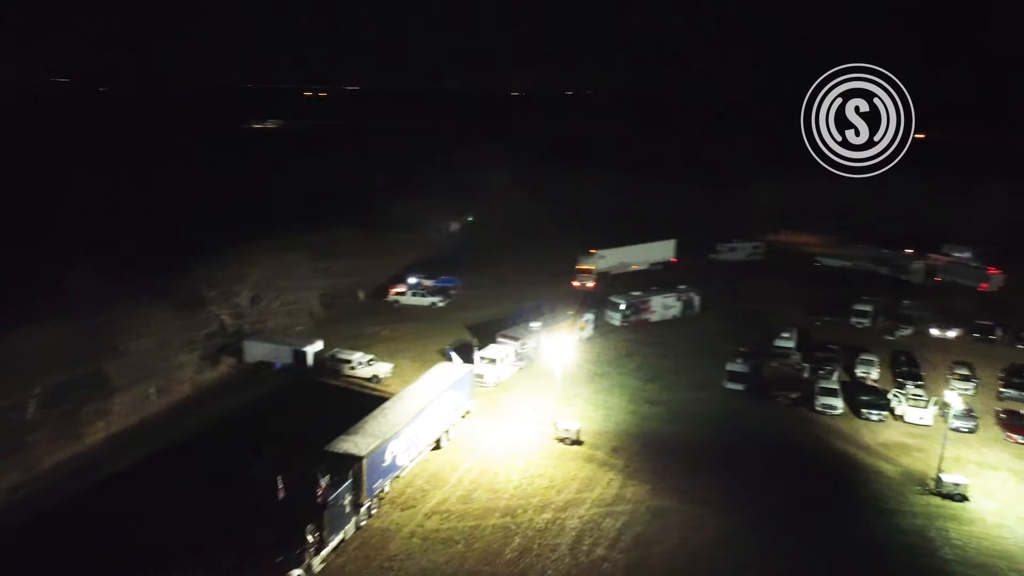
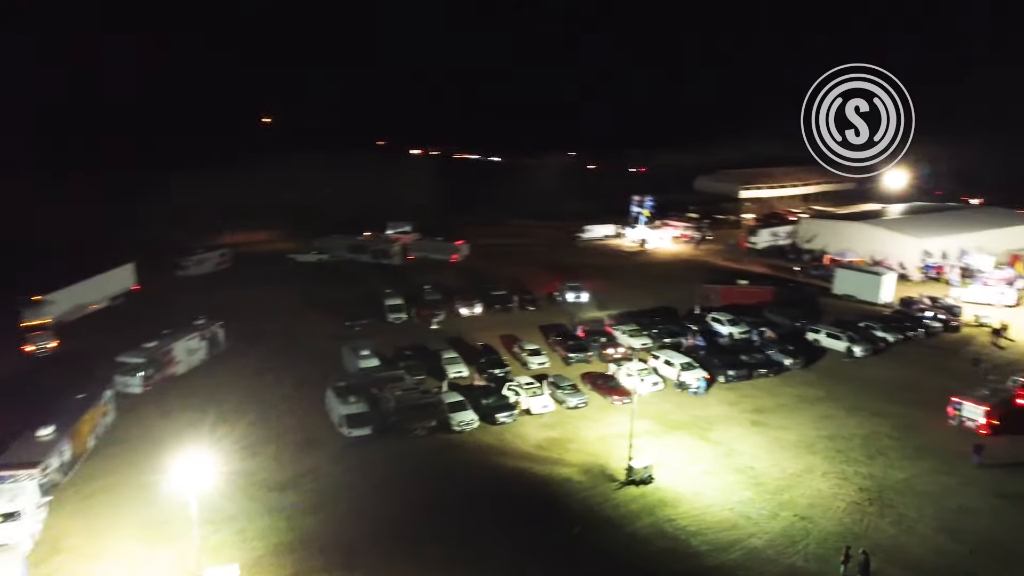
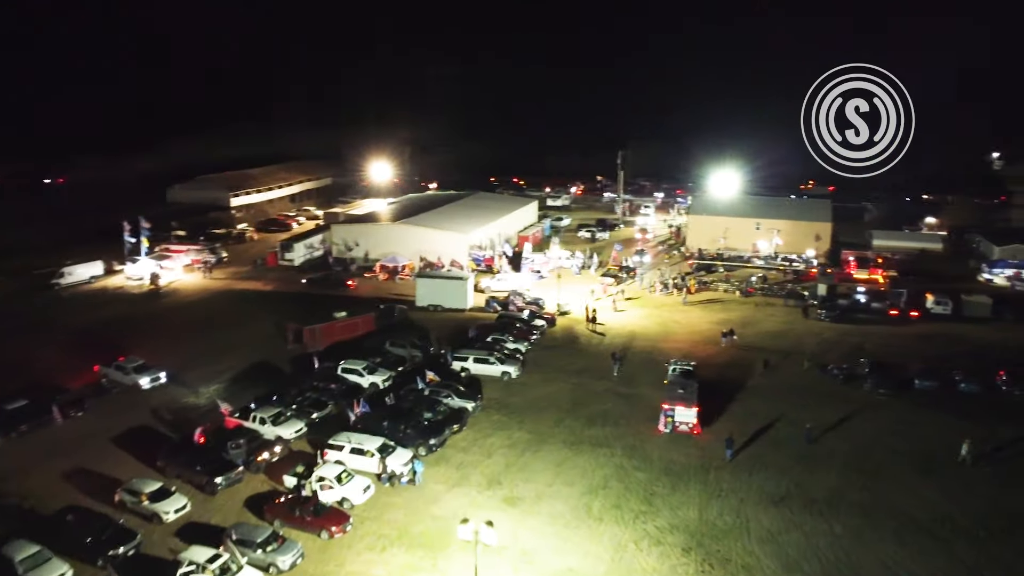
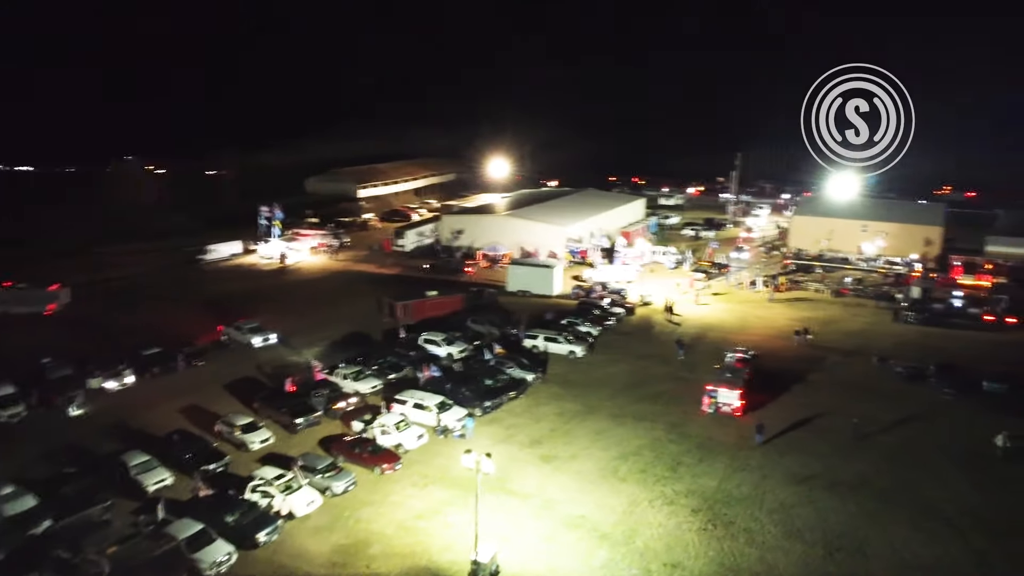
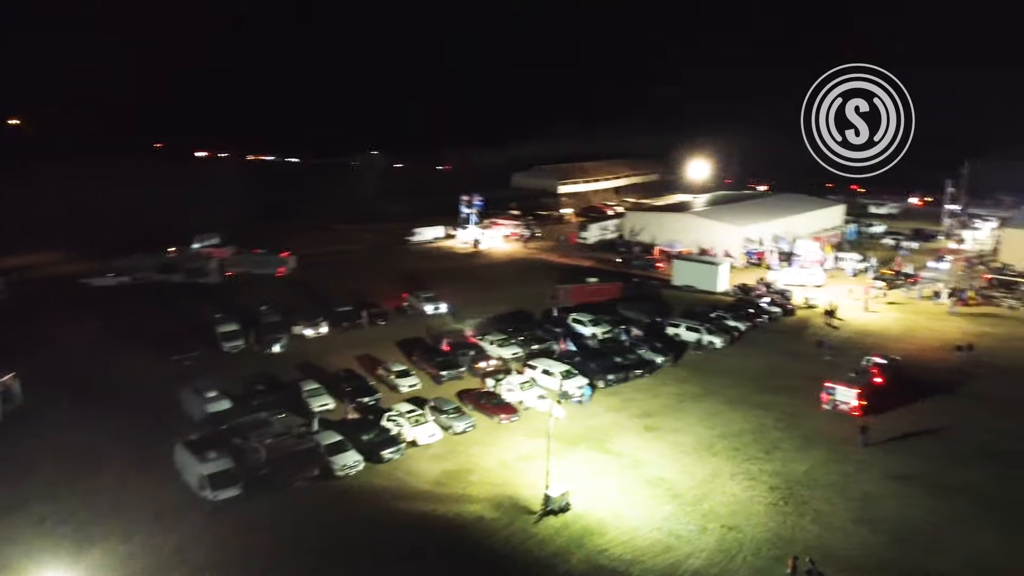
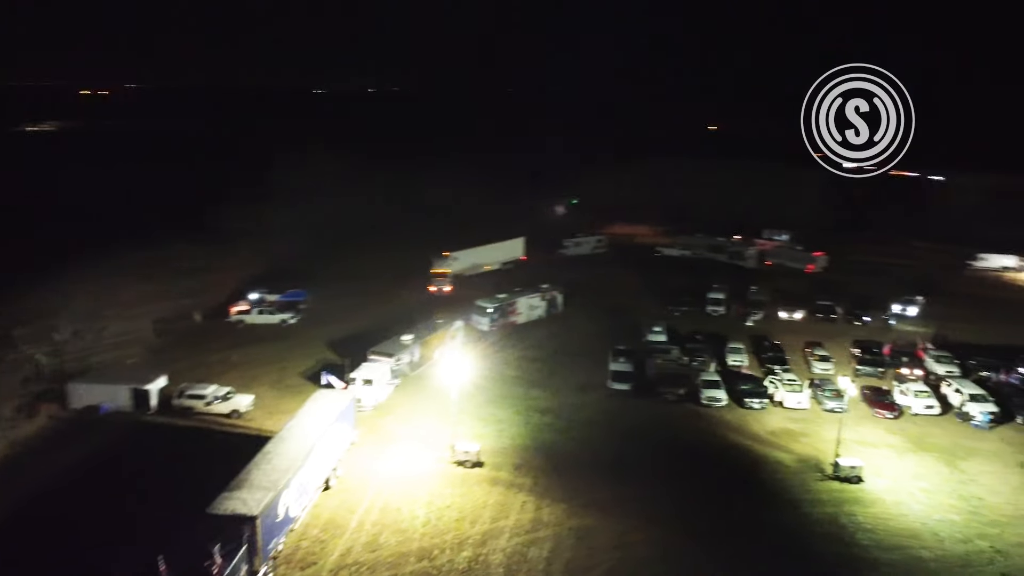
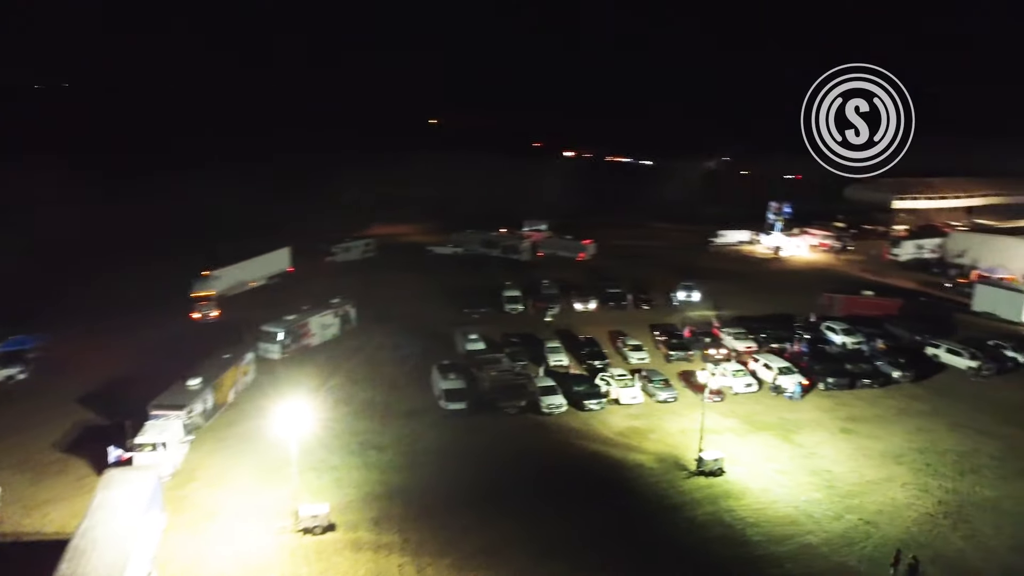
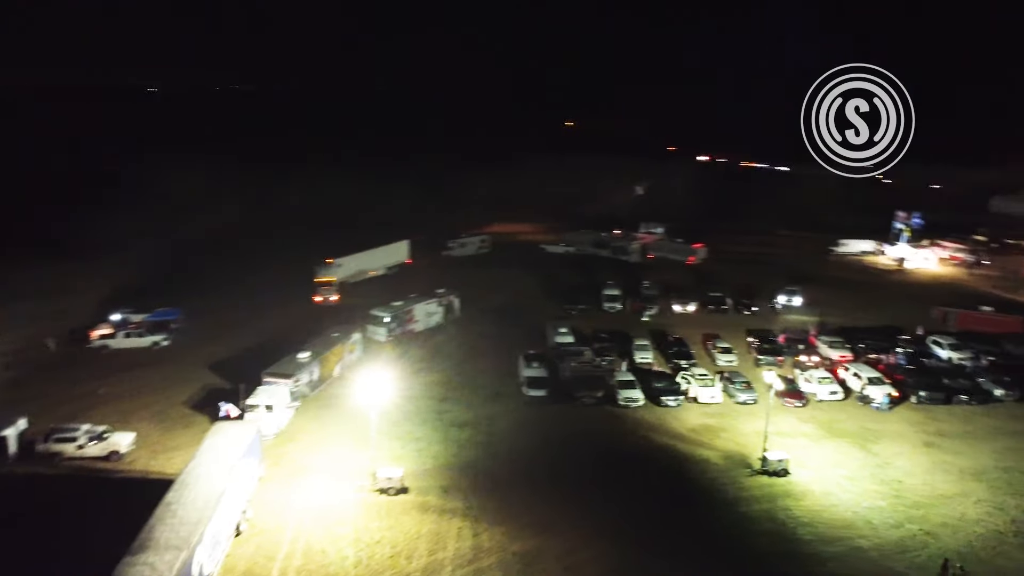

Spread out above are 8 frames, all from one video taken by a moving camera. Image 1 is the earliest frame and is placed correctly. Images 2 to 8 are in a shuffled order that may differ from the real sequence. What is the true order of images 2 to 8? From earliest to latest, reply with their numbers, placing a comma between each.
6, 8, 7, 2, 5, 4, 3
